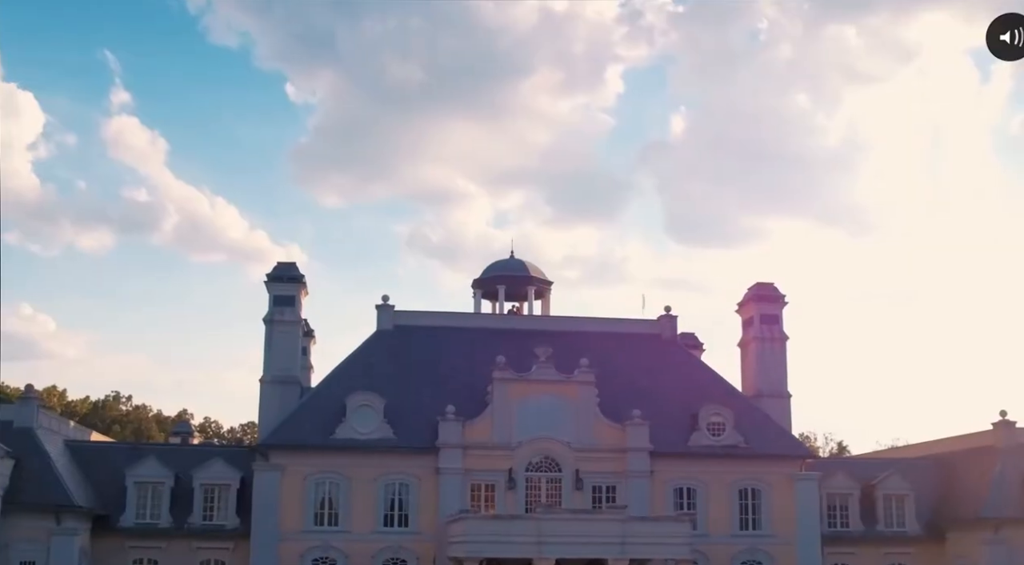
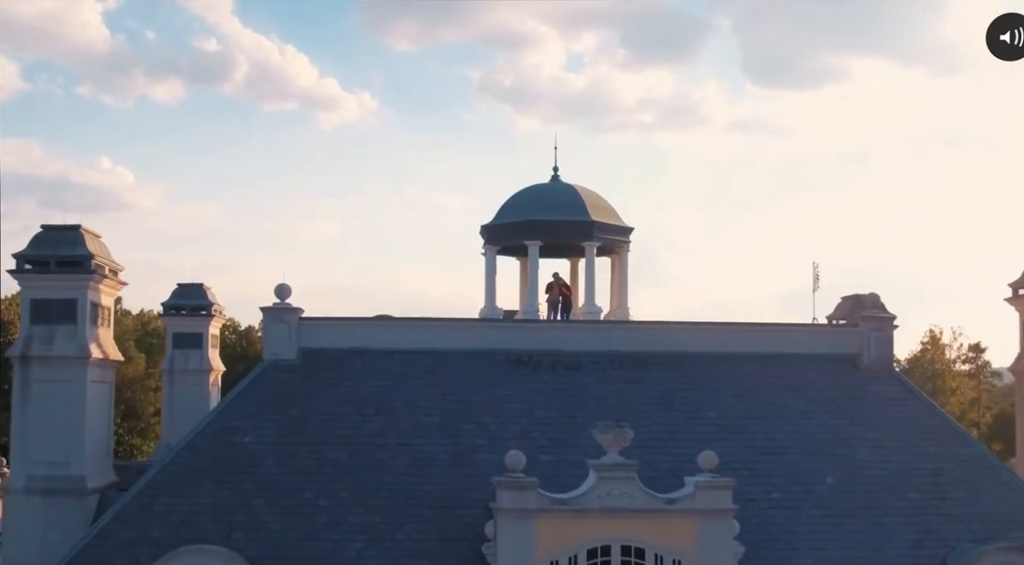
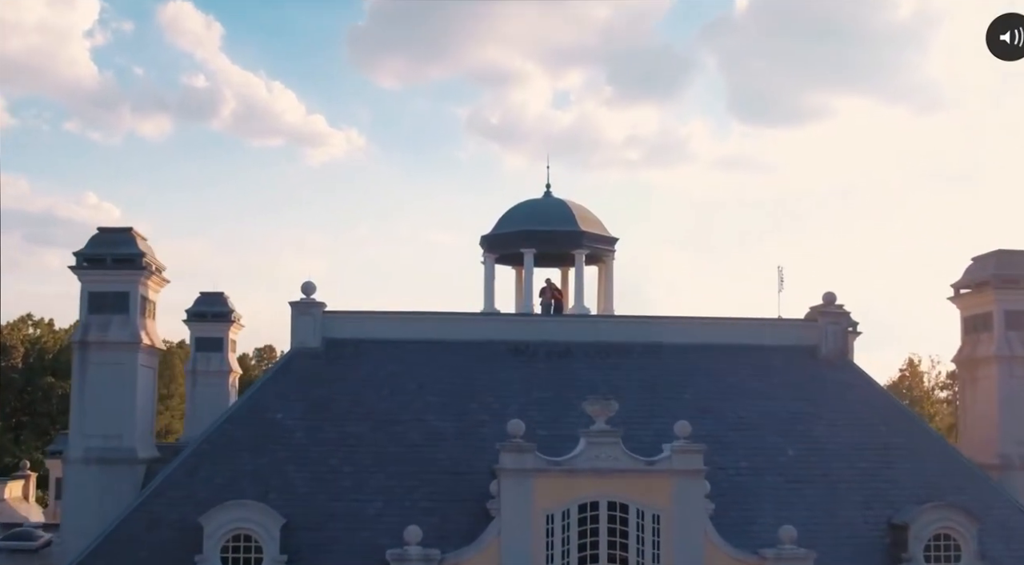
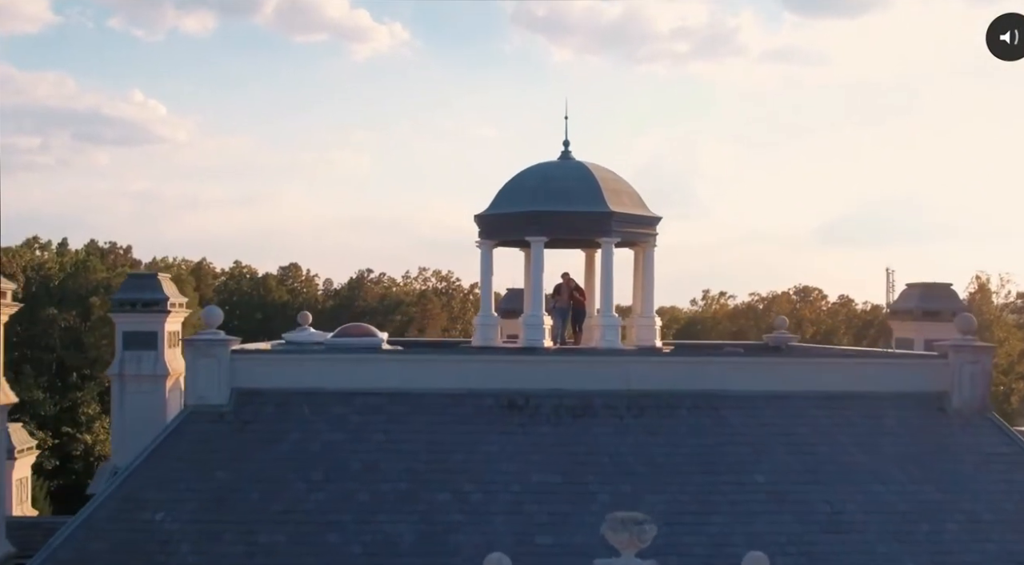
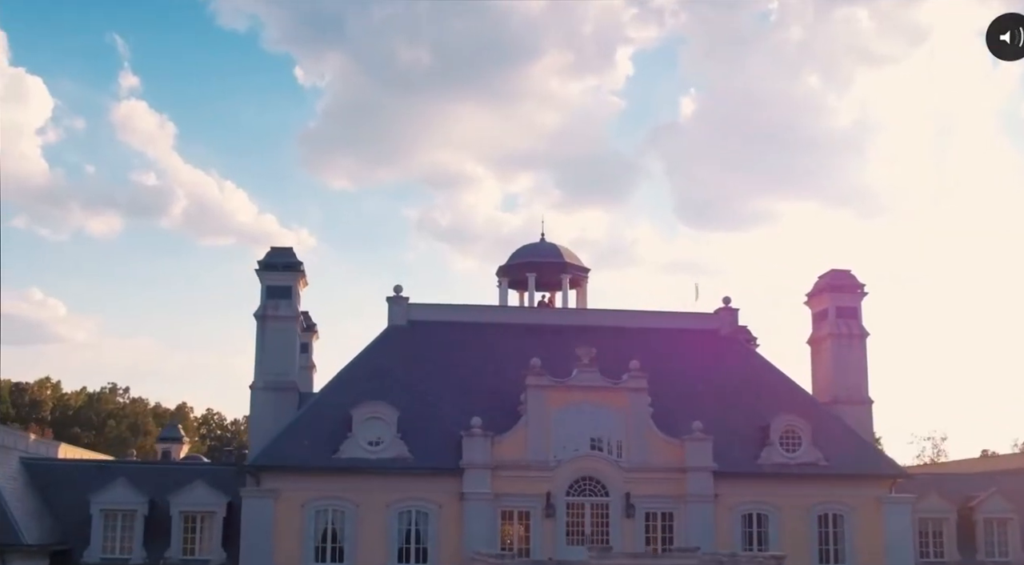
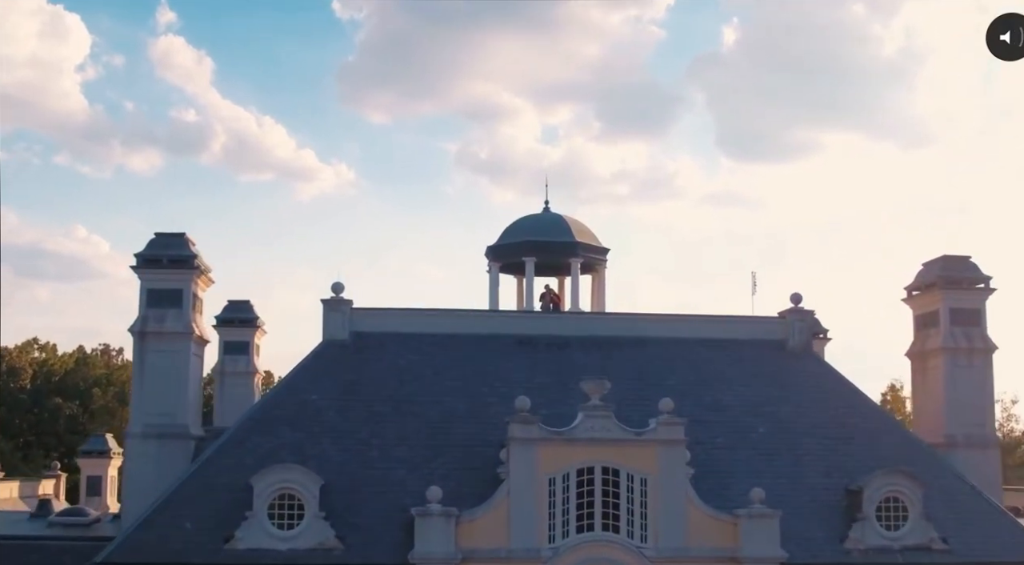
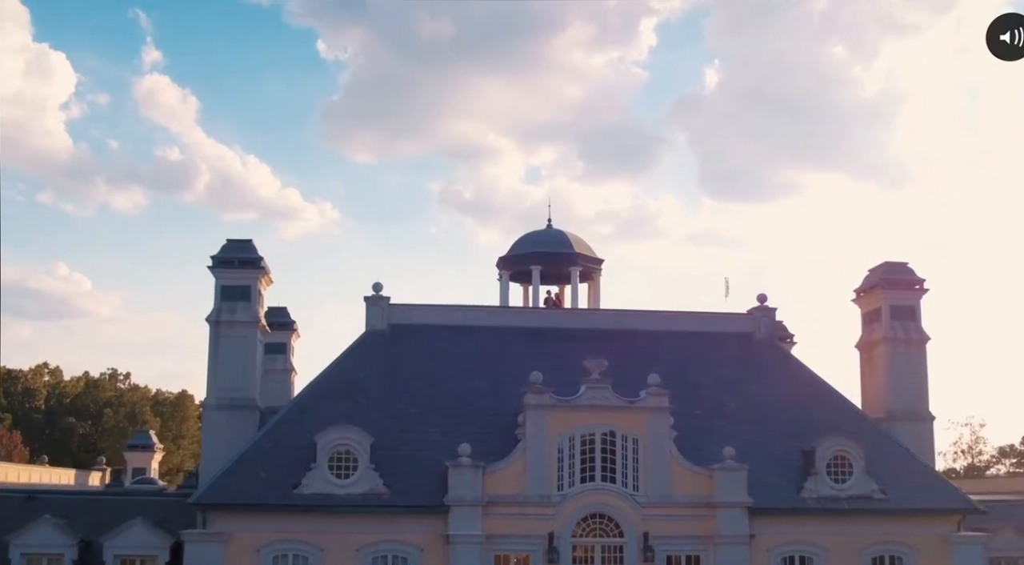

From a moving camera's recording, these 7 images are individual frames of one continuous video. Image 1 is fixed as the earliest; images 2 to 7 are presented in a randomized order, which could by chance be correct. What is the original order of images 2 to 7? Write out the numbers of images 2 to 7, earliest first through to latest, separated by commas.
5, 7, 6, 3, 2, 4
